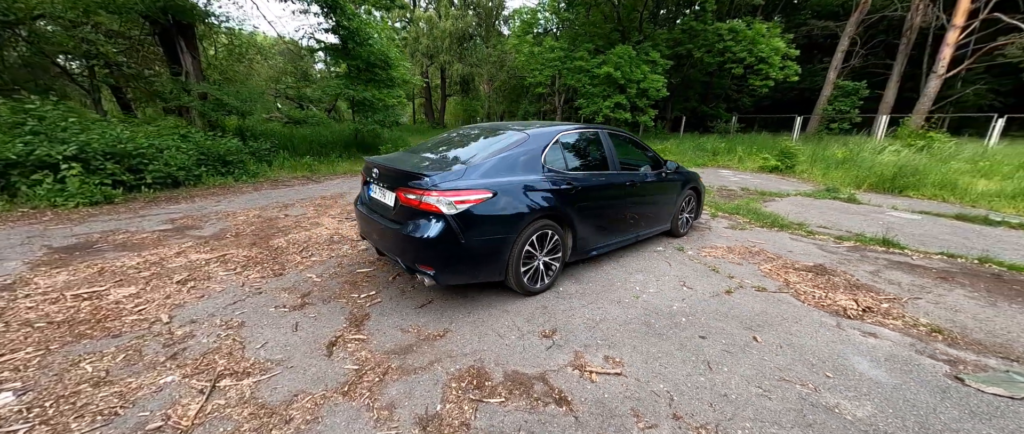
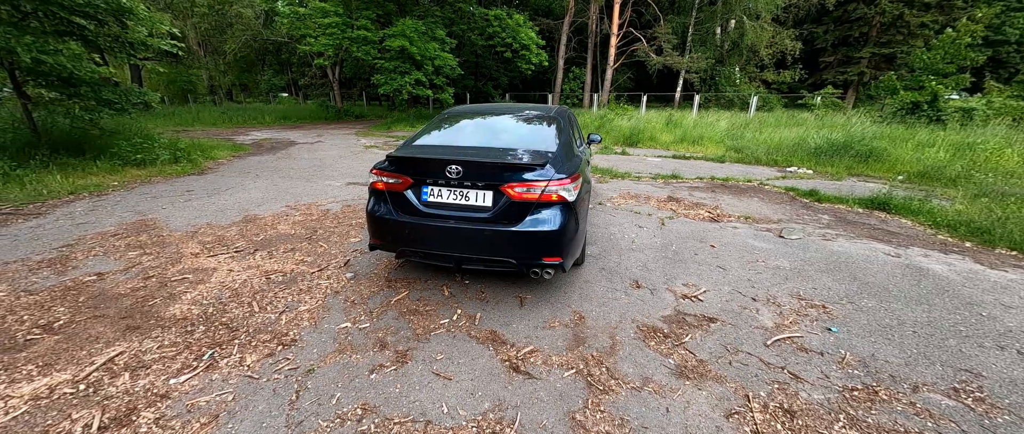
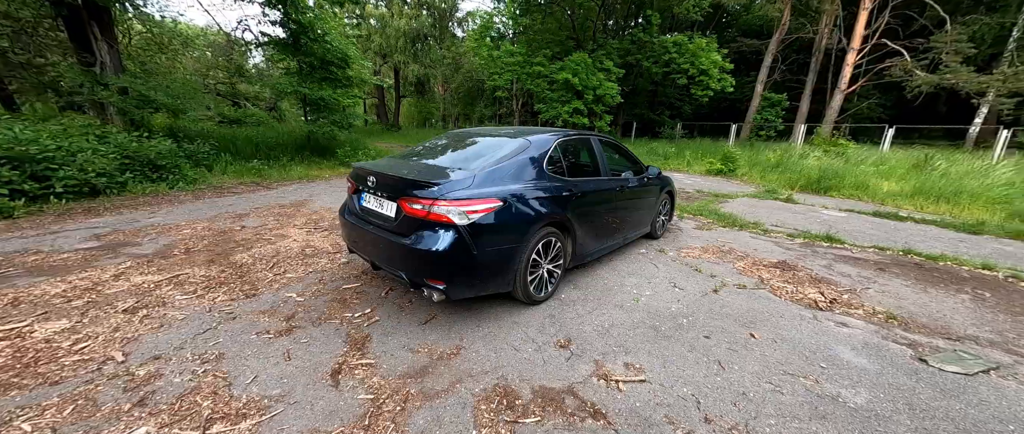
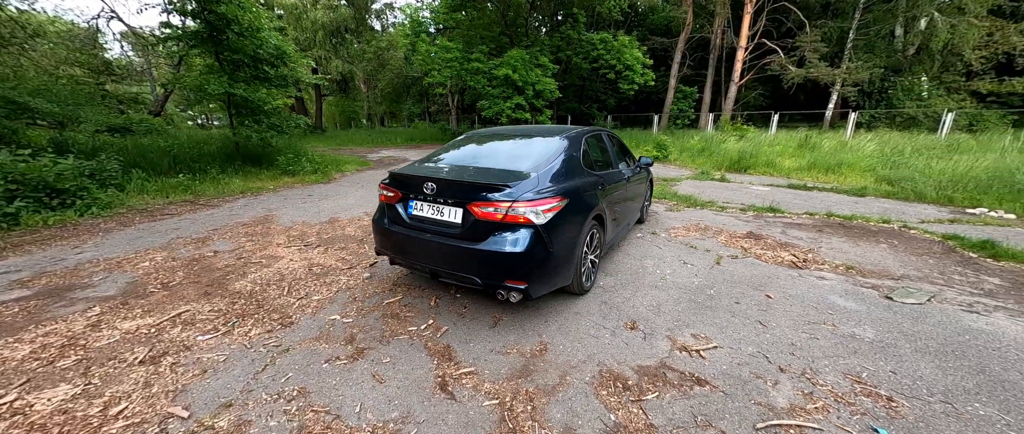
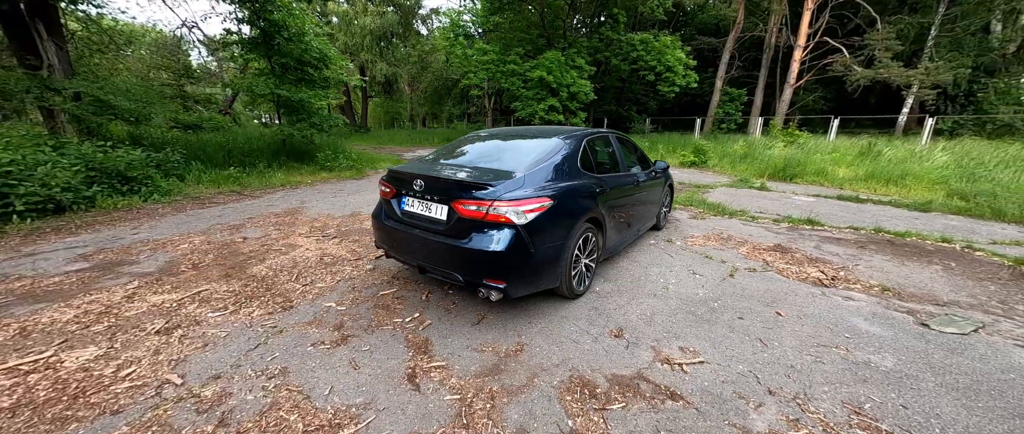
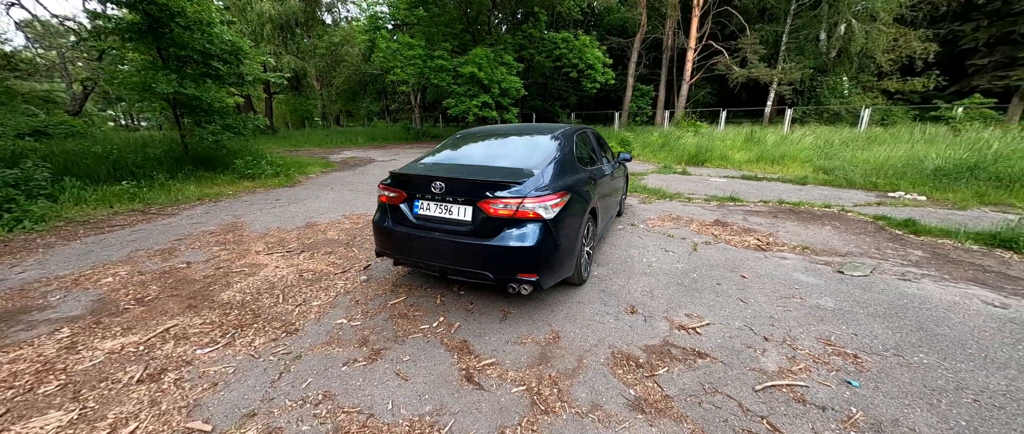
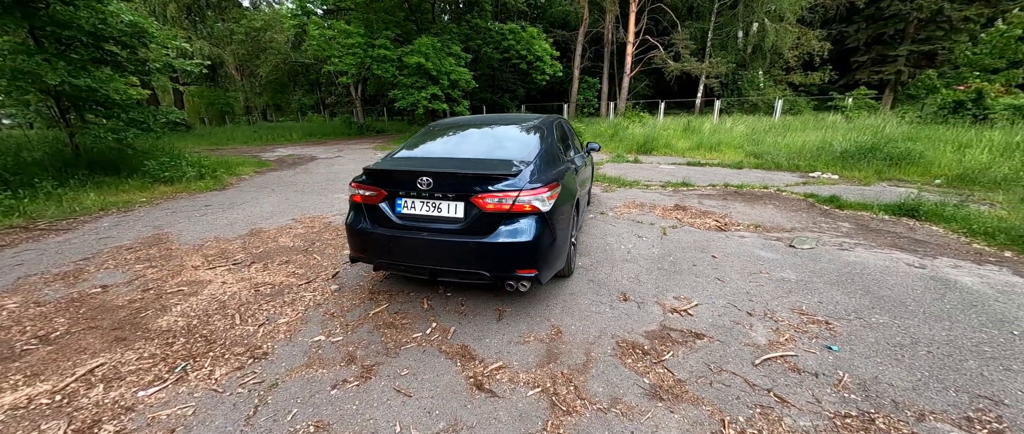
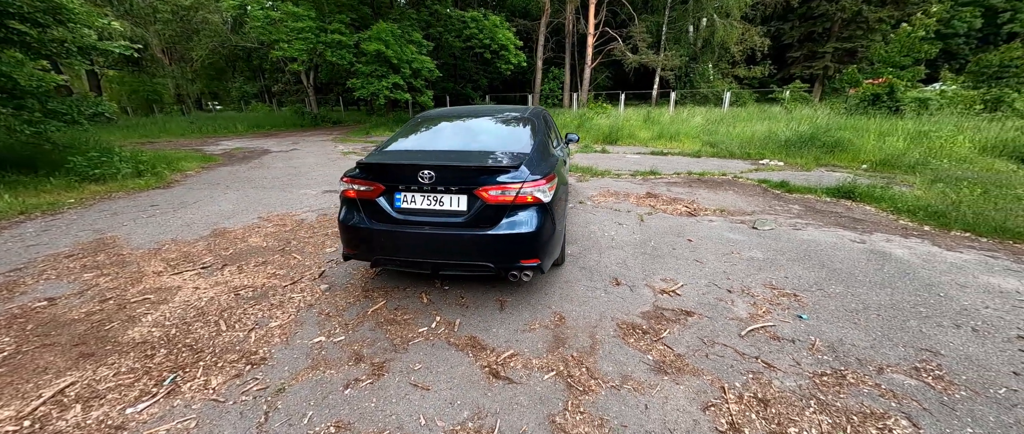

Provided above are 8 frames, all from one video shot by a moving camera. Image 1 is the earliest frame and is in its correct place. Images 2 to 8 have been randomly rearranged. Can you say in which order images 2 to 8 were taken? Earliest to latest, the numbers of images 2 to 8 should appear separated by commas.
3, 5, 4, 6, 7, 8, 2
